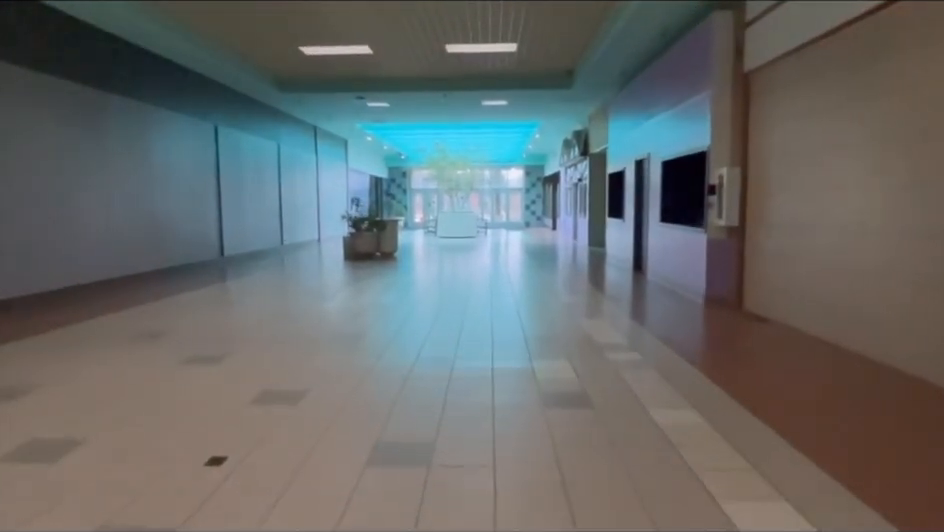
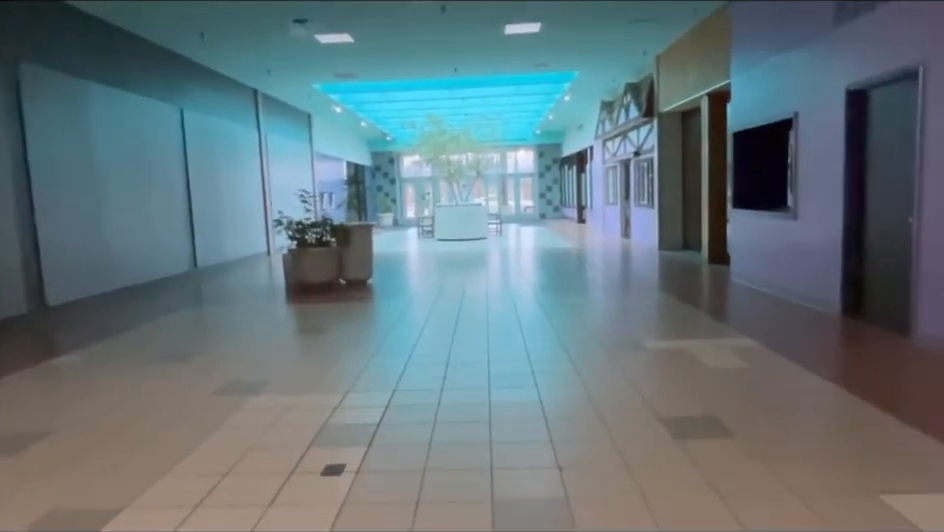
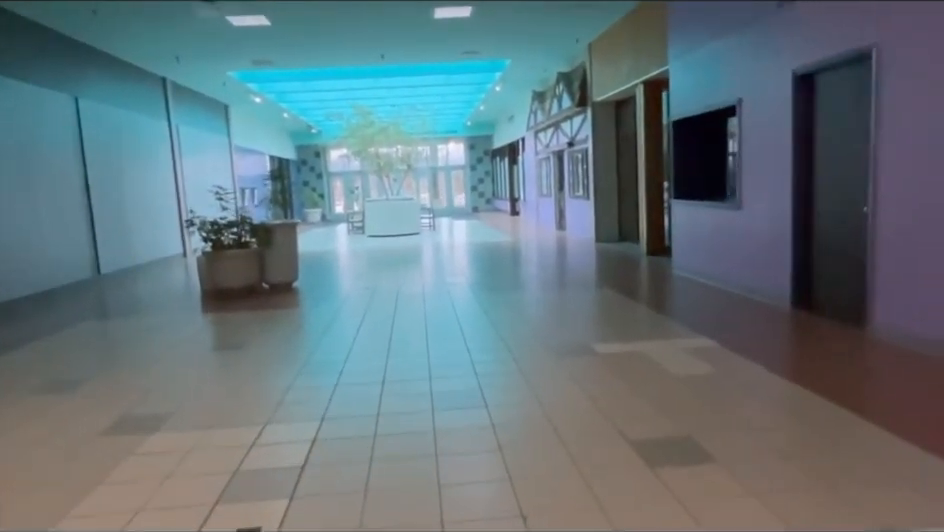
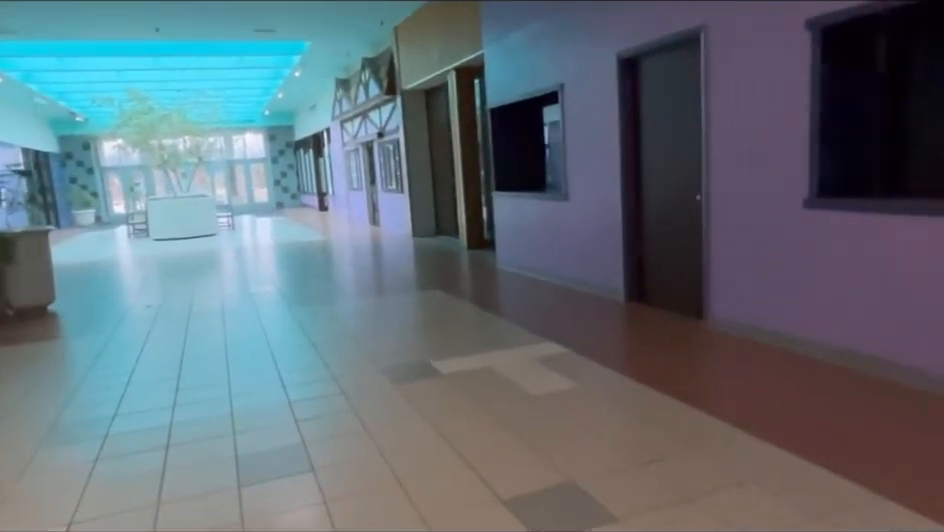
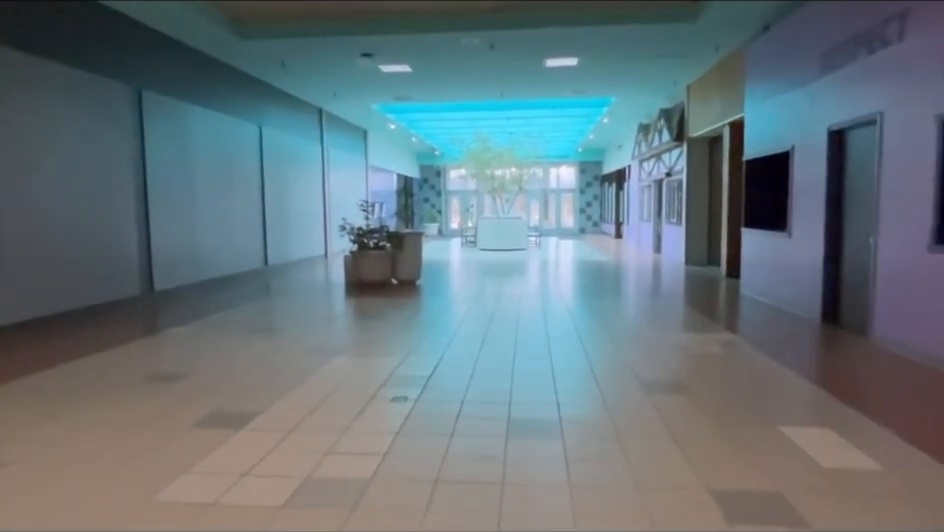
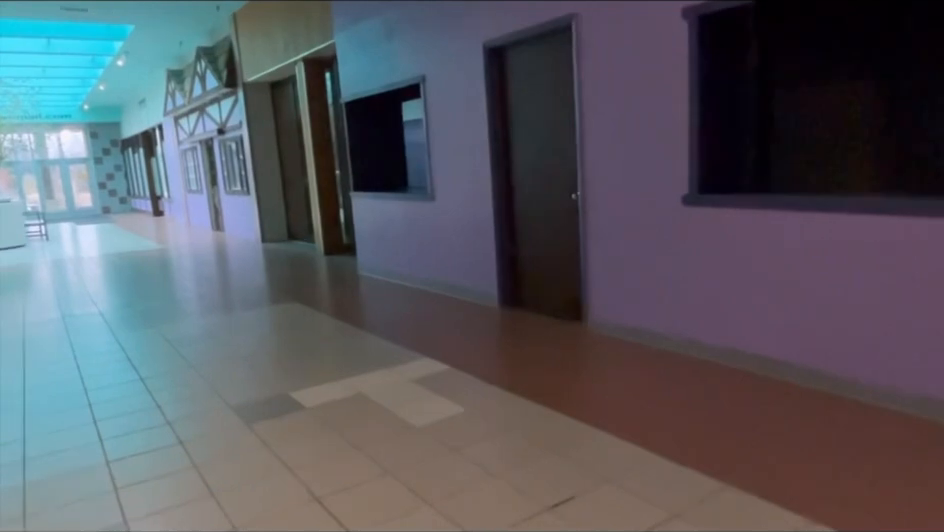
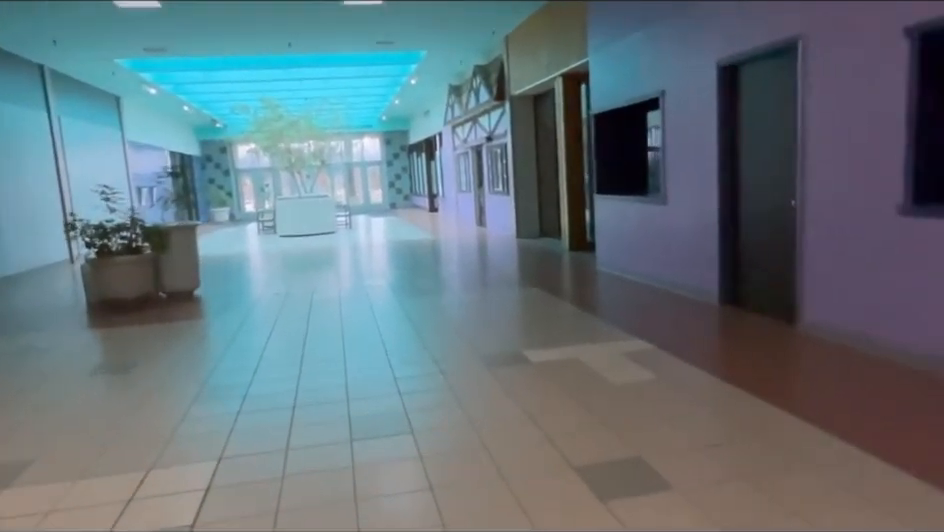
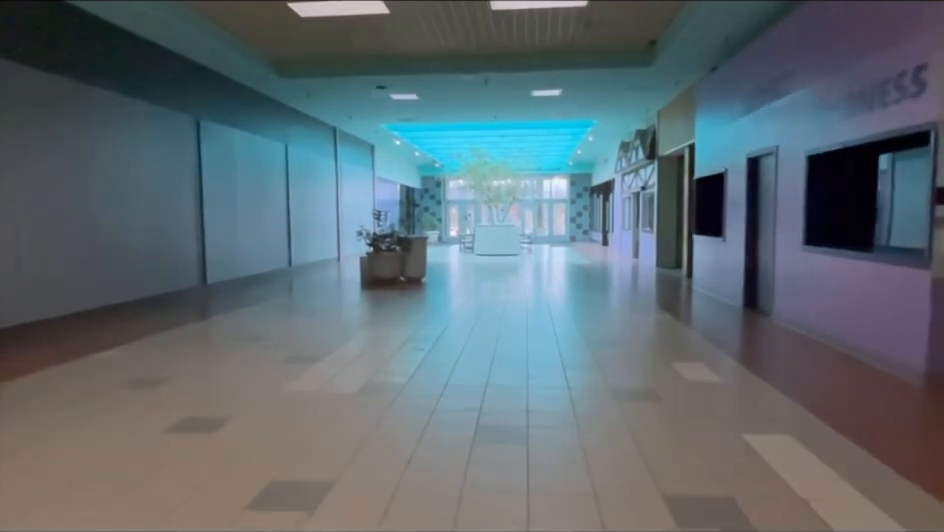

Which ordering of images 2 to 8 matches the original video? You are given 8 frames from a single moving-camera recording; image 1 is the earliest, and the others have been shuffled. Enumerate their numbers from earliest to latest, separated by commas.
8, 5, 2, 3, 7, 4, 6
